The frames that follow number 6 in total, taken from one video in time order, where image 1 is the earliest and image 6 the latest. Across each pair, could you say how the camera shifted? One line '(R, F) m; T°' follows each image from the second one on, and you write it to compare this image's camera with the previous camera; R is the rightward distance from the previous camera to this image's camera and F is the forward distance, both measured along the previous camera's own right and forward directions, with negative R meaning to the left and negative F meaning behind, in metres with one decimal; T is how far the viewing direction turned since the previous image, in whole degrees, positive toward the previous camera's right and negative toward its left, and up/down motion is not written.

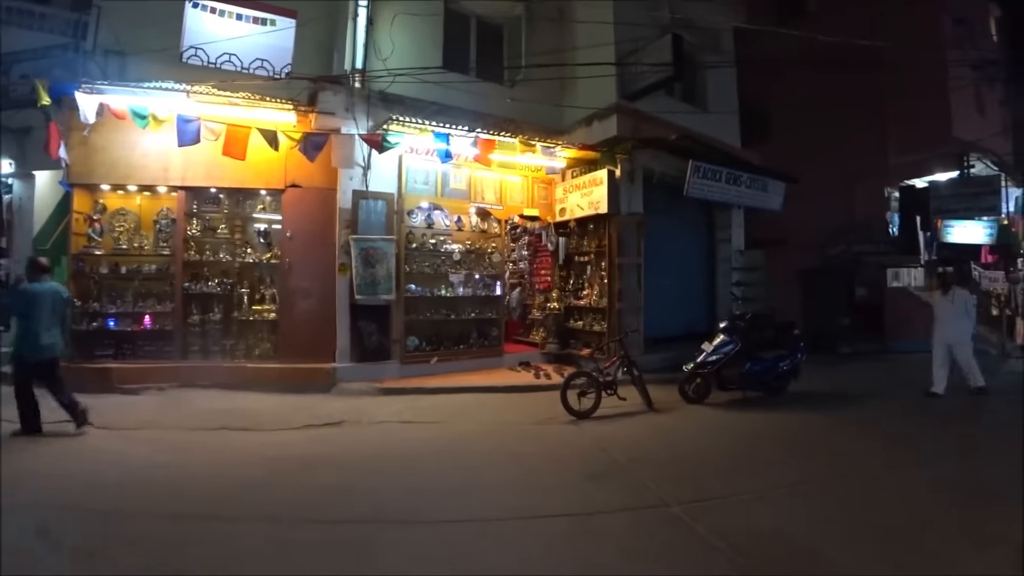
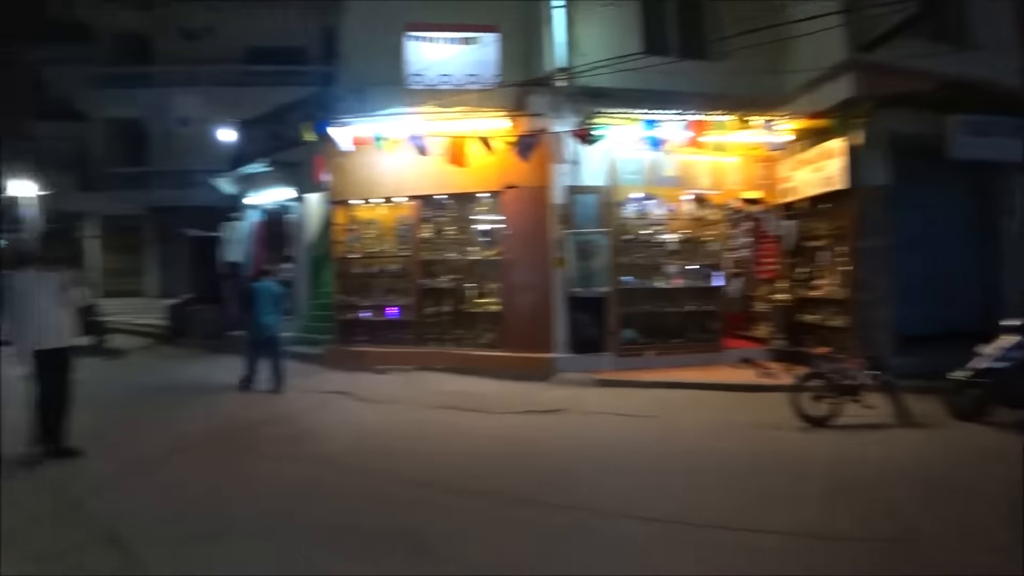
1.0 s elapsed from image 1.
(+0.8, +0.2) m; -26°
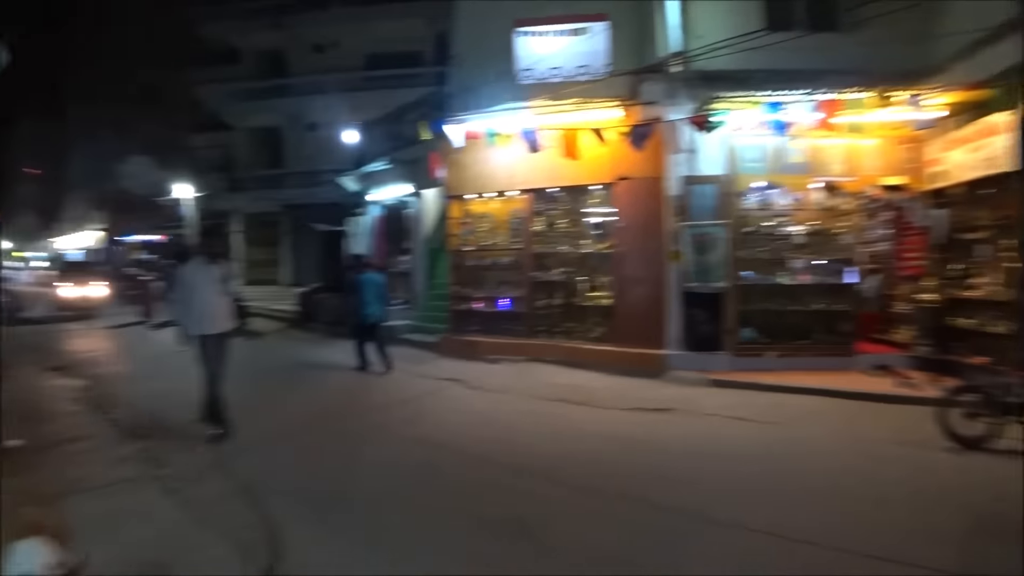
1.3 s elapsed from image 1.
(+0.5, +0.1) m; -14°
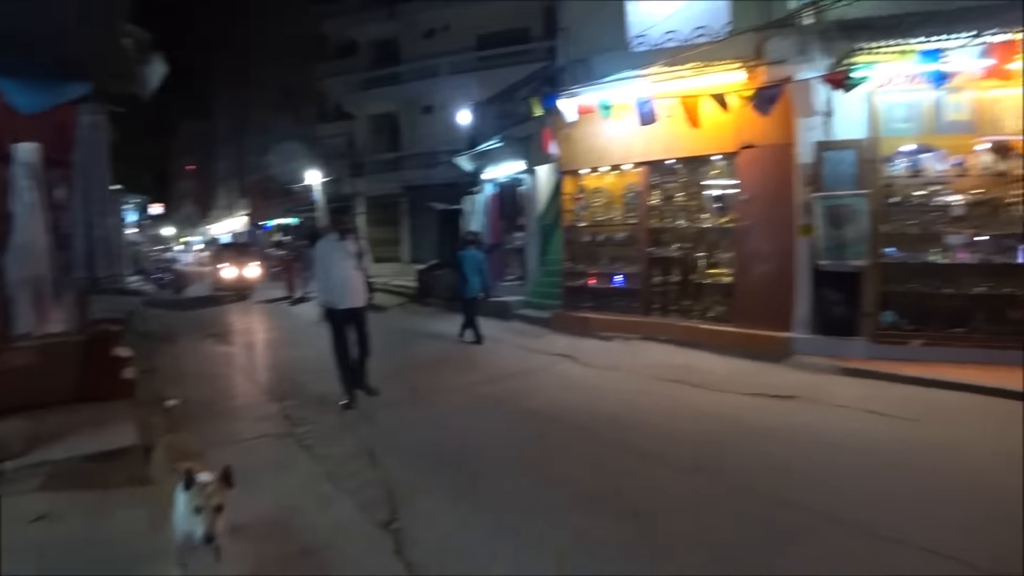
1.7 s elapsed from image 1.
(+0.5, +0.1) m; -14°
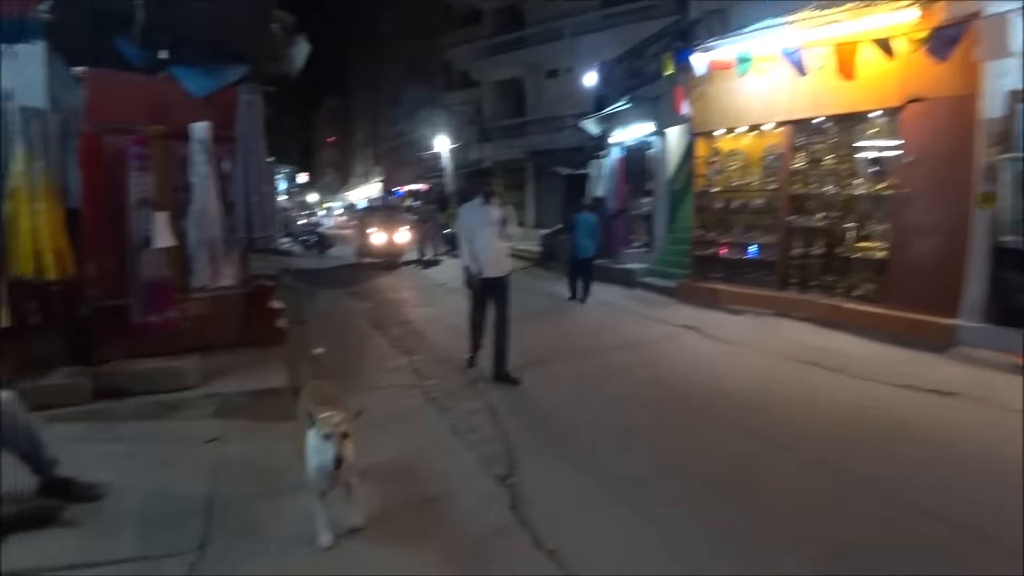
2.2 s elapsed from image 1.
(+0.5, +0.1) m; -15°
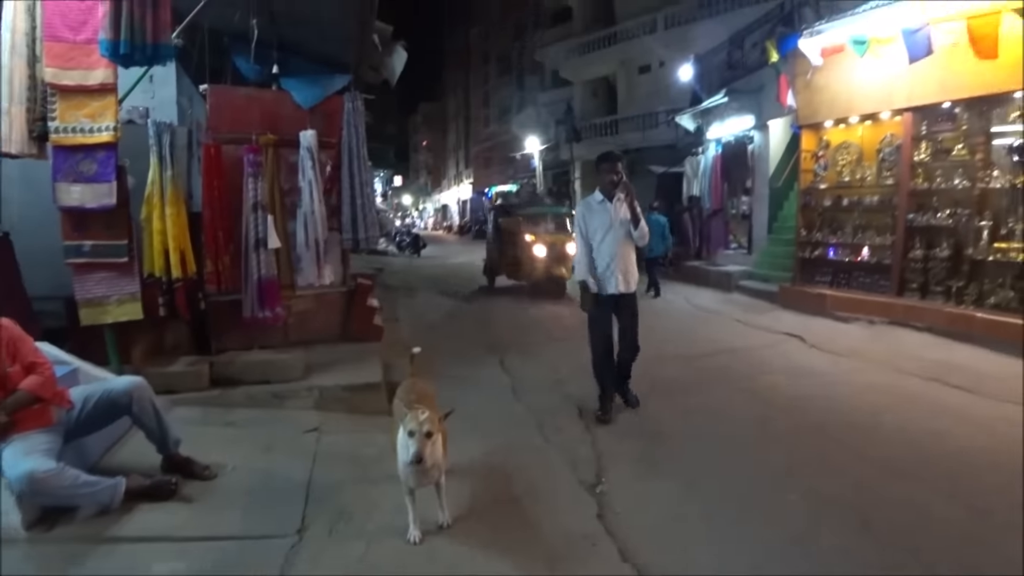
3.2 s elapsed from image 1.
(+0.3, +0.1) m; -10°
